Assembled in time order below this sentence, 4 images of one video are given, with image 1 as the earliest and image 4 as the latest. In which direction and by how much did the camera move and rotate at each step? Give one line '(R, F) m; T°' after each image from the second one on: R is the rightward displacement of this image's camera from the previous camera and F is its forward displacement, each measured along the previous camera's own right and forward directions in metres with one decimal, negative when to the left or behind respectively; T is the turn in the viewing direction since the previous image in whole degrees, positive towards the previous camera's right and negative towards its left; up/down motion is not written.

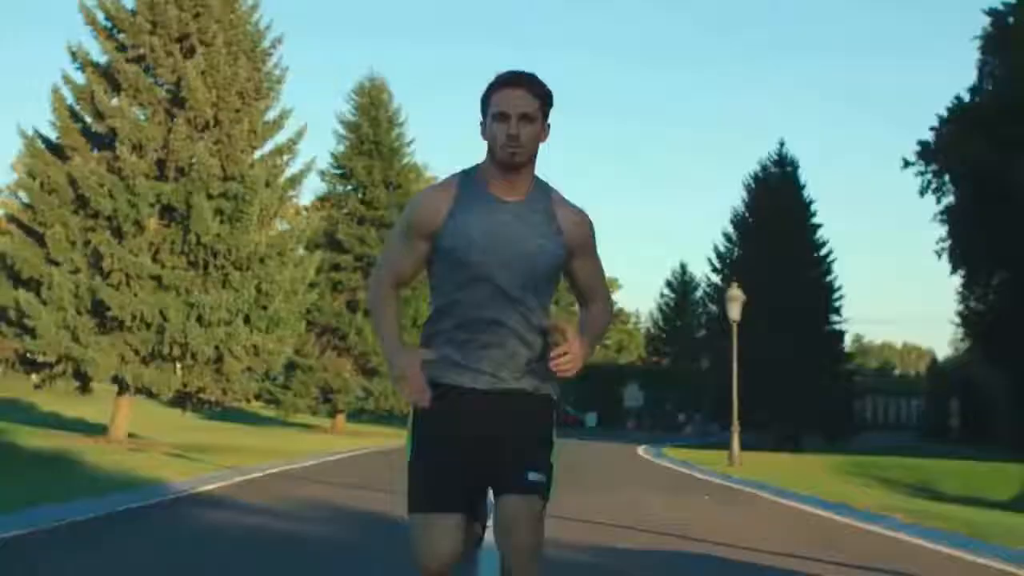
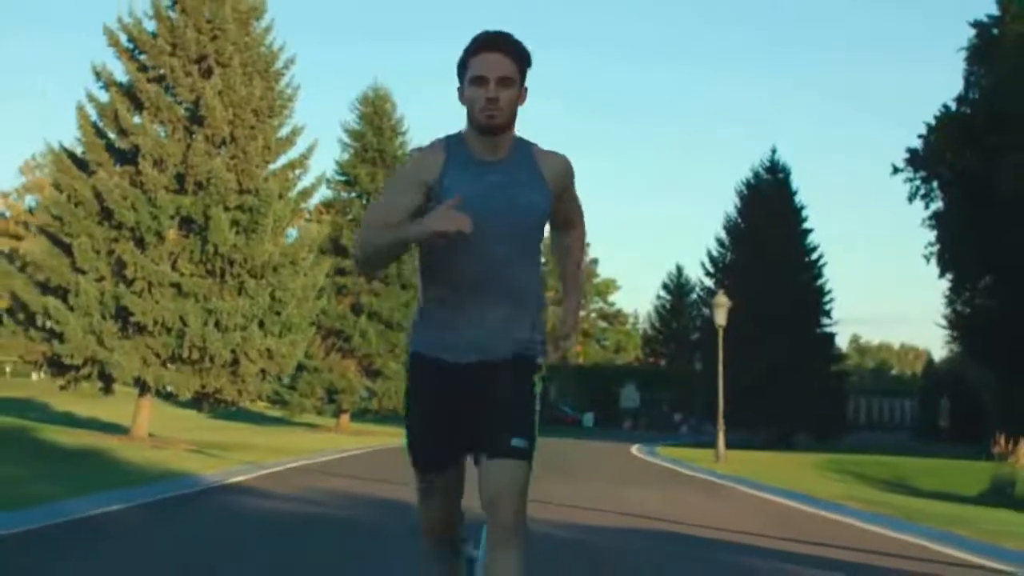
(0.0, -1.4) m; 0°
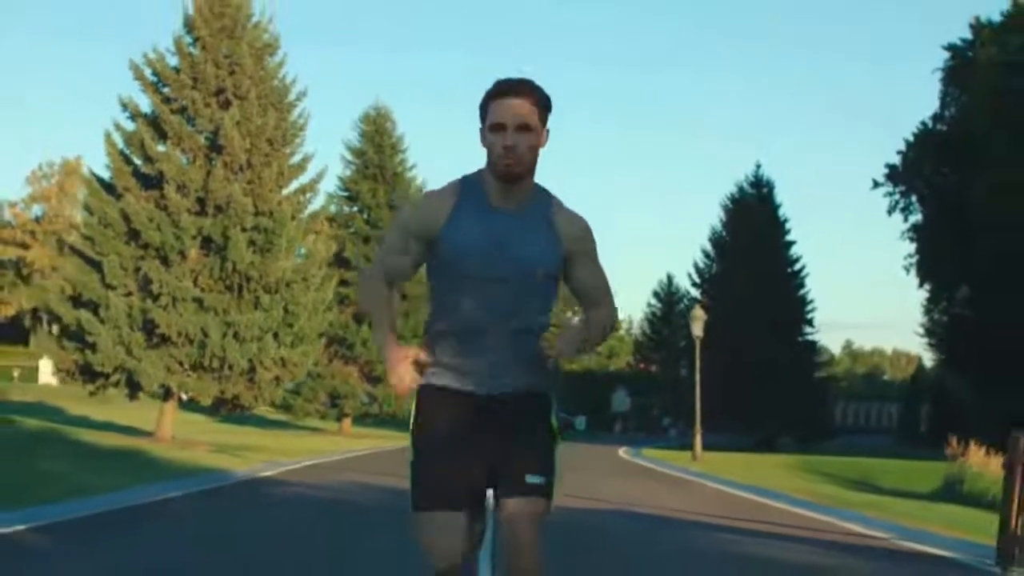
(0.0, -2.2) m; 0°
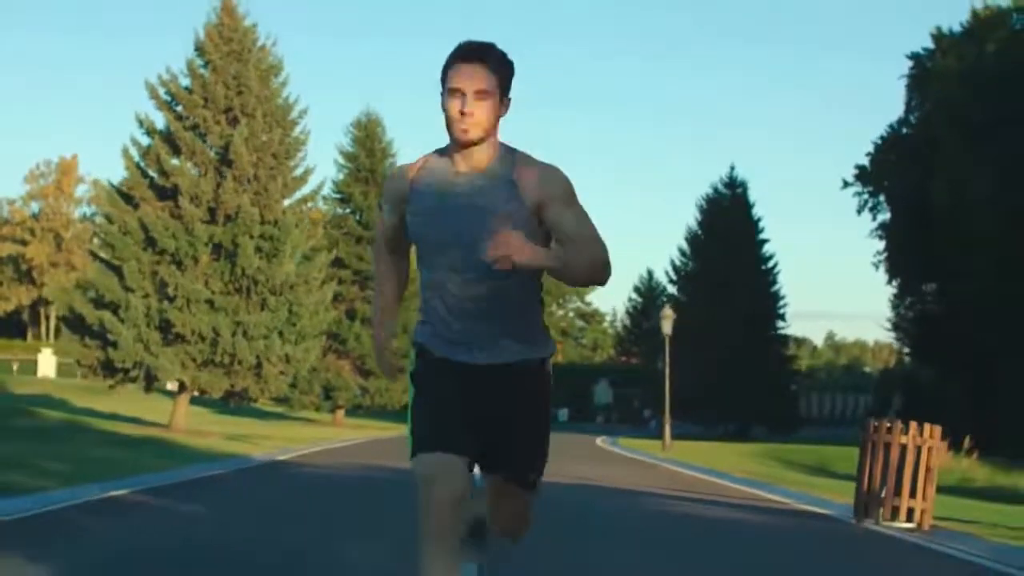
(0.0, -2.5) m; +1°
